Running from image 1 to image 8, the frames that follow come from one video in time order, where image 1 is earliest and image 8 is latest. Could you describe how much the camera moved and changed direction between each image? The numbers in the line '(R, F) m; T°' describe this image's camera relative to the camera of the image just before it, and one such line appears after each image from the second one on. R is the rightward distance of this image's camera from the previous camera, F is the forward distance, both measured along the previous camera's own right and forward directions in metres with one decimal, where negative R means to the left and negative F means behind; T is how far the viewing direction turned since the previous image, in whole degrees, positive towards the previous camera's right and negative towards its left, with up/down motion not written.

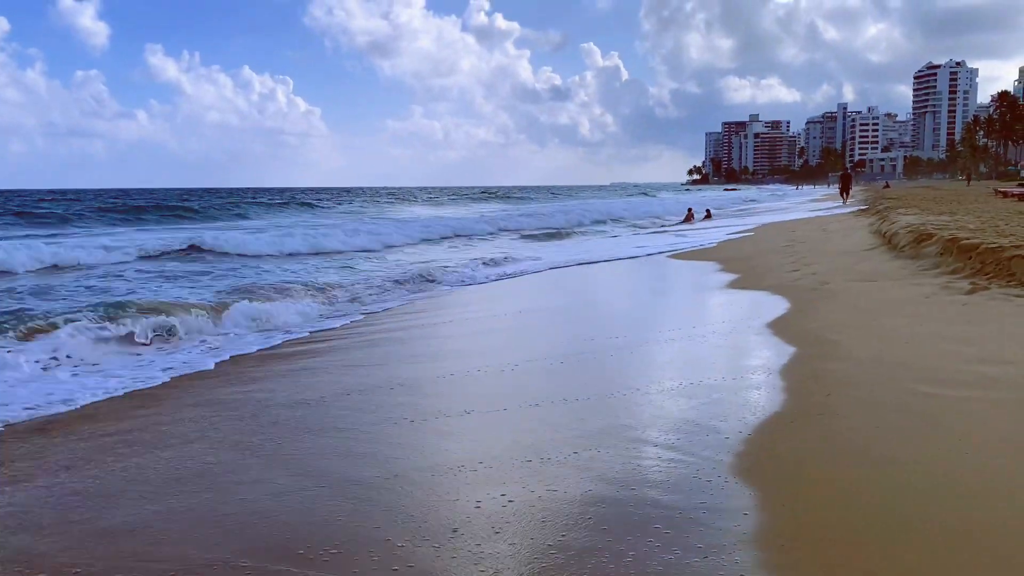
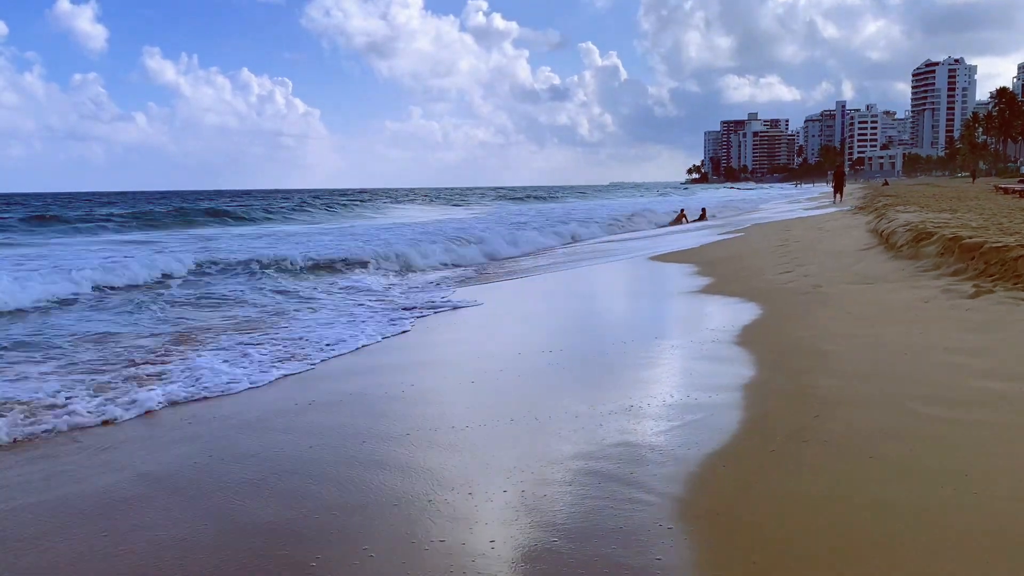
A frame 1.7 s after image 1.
(+0.2, +0.5) m; 0°
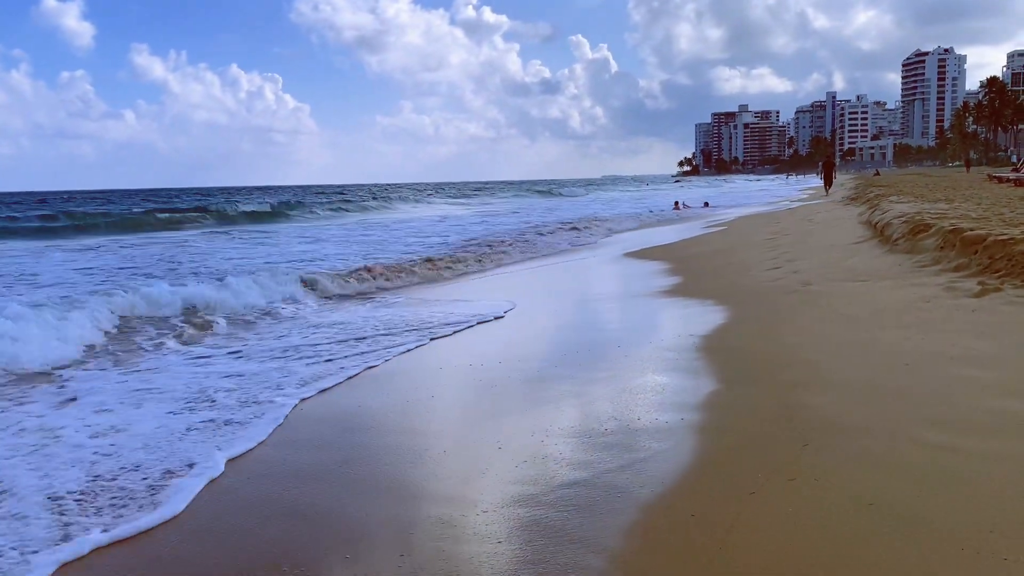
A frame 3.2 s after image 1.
(+0.2, +0.6) m; 0°
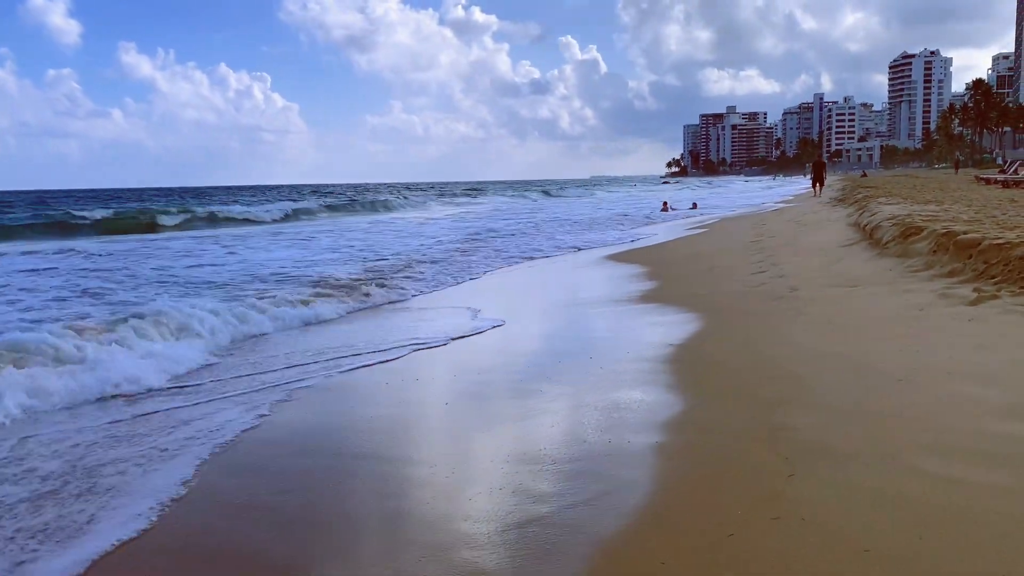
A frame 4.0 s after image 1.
(+0.1, +0.3) m; +1°
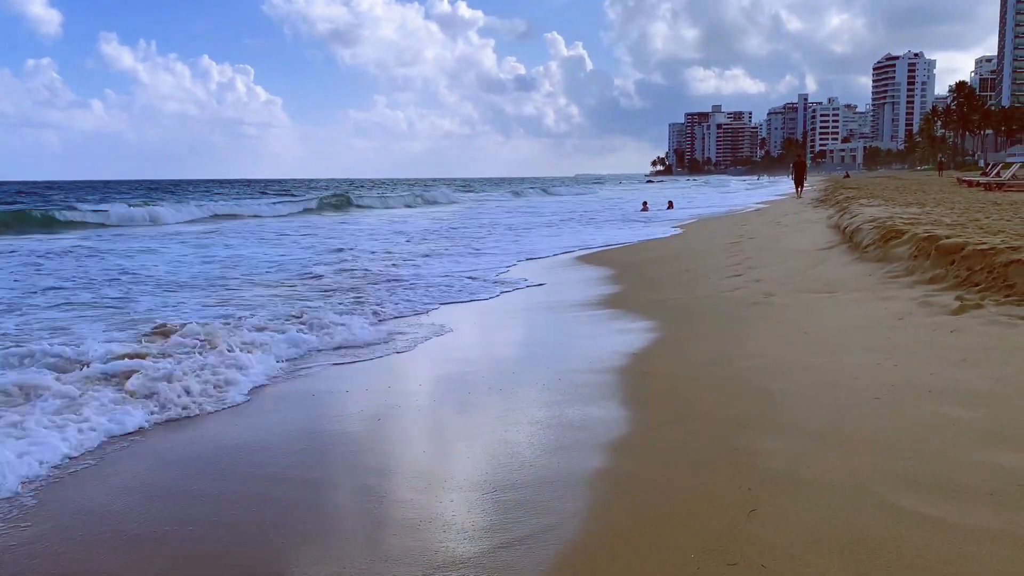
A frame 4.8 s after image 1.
(+0.2, +0.3) m; +1°
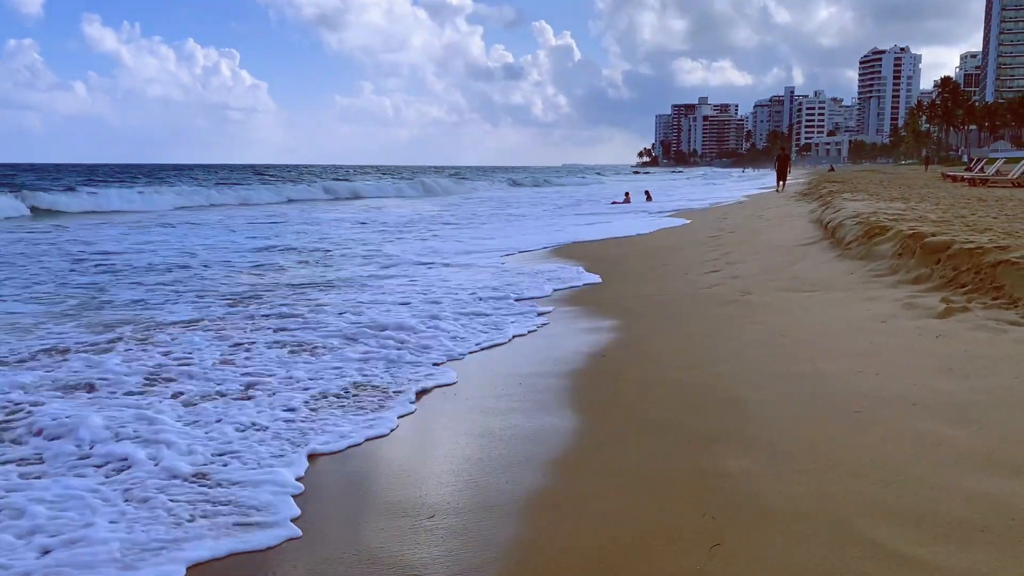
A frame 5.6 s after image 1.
(+0.1, +0.3) m; +1°
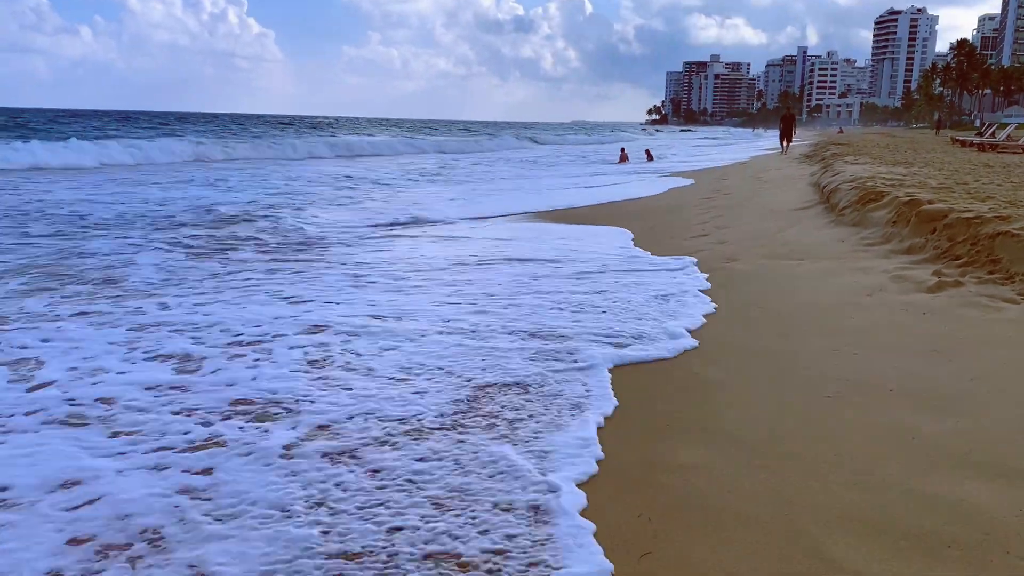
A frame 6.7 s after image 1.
(+0.2, +0.3) m; 0°
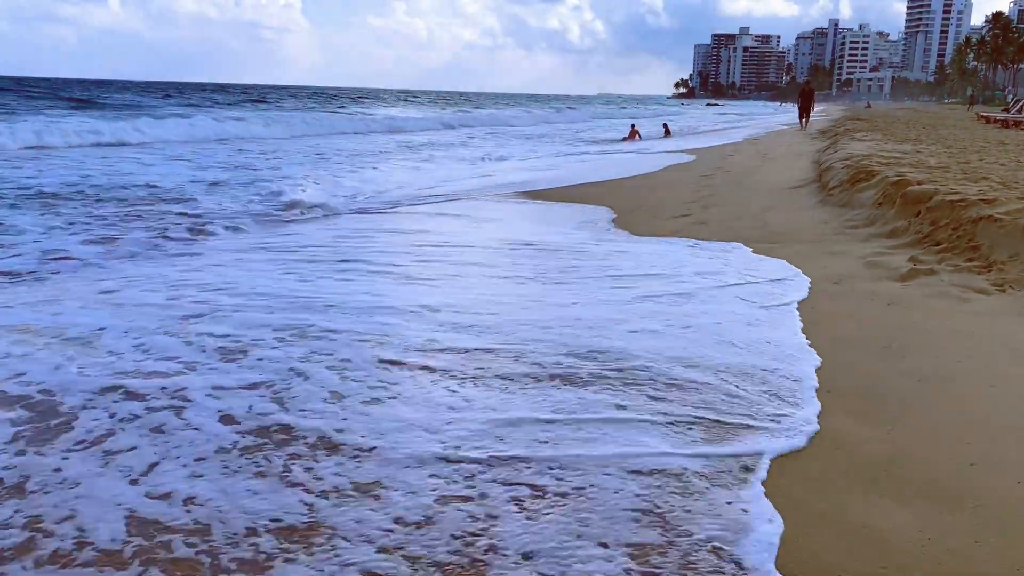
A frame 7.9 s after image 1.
(+0.4, +0.2) m; -2°
